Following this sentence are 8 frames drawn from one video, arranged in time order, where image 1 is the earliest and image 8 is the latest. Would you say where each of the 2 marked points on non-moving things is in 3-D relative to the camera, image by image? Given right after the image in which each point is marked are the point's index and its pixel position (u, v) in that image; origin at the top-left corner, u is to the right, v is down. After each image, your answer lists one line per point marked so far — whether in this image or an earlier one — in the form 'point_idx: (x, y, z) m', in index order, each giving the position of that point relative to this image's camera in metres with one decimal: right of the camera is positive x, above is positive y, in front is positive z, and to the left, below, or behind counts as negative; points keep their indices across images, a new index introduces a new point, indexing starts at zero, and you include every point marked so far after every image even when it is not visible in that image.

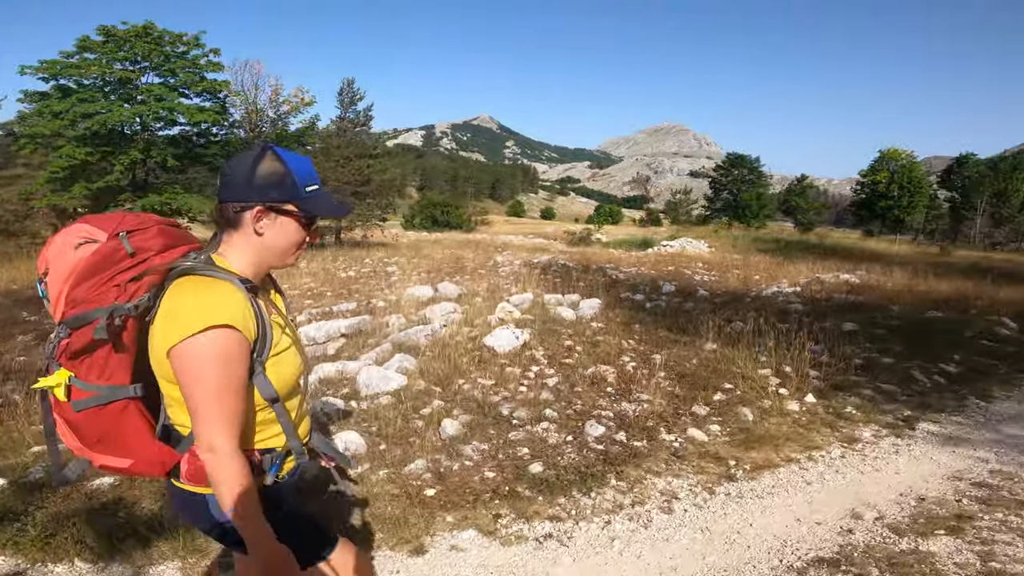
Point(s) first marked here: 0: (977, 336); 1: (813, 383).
0: (+7.4, -0.8, +9.0) m
1: (+3.9, -1.2, +7.1) m
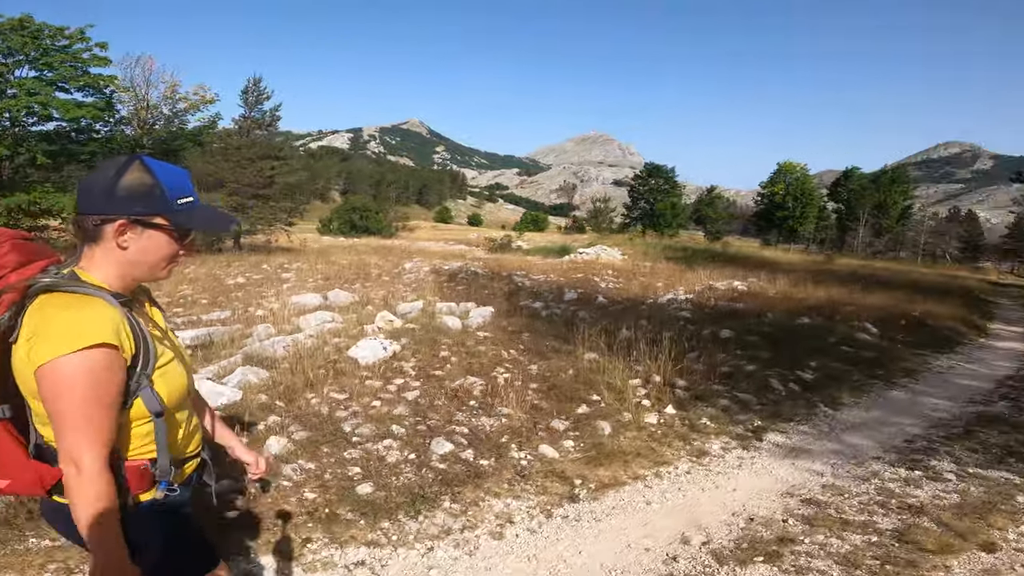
0: (+5.3, -0.9, +9.2) m
1: (+2.1, -1.3, +6.9) m
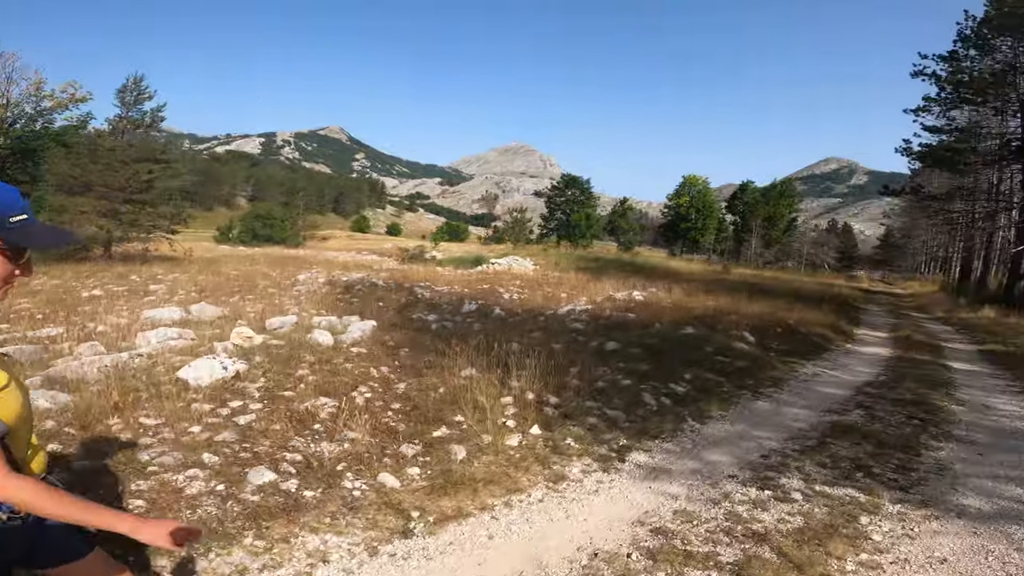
0: (+3.3, -1.1, +9.1) m
1: (+0.4, -1.4, +6.4) m
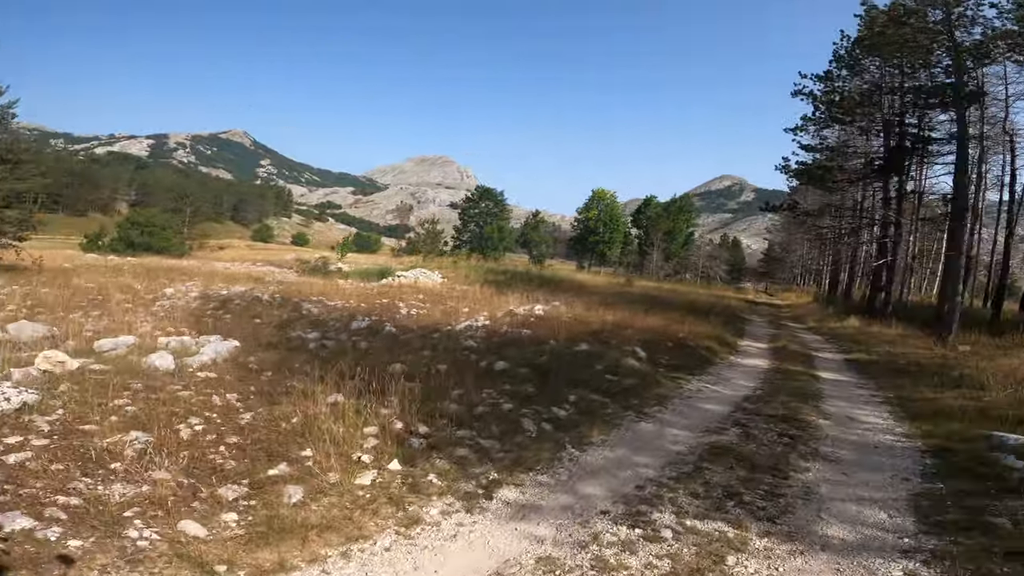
0: (+1.4, -1.3, +8.9) m
1: (-1.0, -1.6, +5.8) m
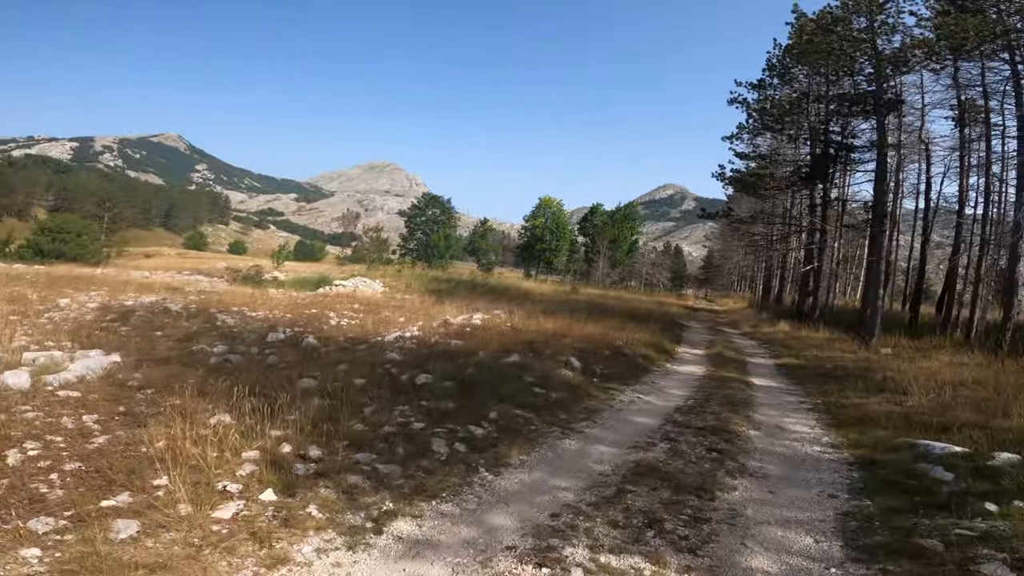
0: (+0.3, -1.4, +8.4) m
1: (-1.9, -1.7, +5.1) m
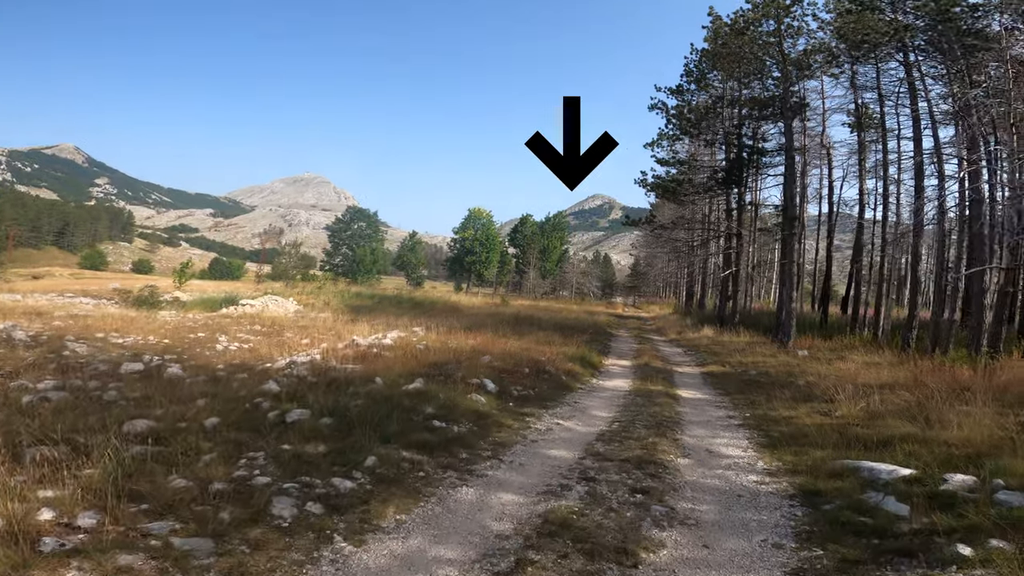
0: (-1.0, -1.6, +7.1) m
1: (-2.8, -1.9, +3.6) m
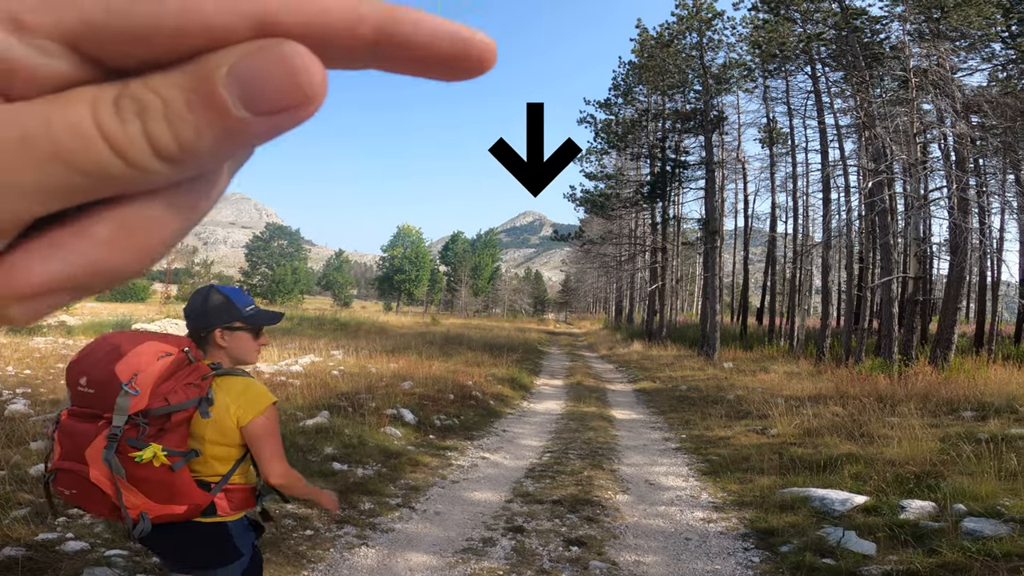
0: (-1.9, -1.8, +6.0) m
1: (-3.3, -2.0, +2.3) m
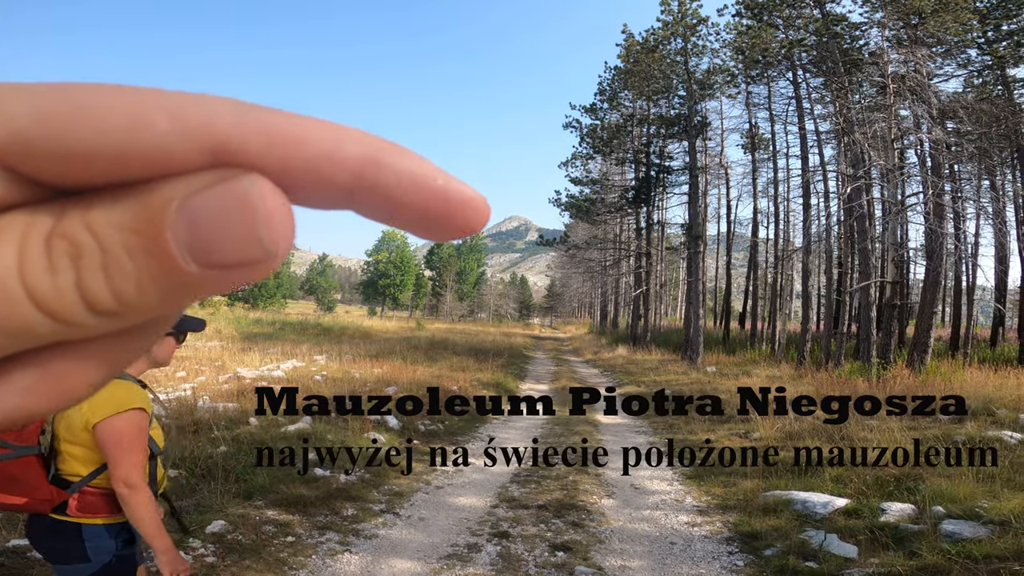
0: (-2.1, -1.9, +6.0) m
1: (-3.3, -2.0, +2.2) m
